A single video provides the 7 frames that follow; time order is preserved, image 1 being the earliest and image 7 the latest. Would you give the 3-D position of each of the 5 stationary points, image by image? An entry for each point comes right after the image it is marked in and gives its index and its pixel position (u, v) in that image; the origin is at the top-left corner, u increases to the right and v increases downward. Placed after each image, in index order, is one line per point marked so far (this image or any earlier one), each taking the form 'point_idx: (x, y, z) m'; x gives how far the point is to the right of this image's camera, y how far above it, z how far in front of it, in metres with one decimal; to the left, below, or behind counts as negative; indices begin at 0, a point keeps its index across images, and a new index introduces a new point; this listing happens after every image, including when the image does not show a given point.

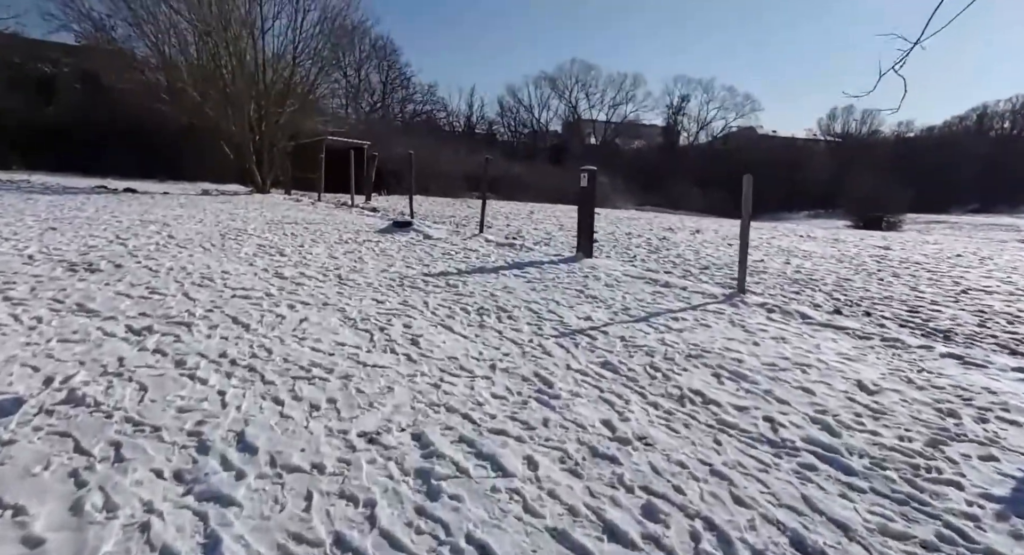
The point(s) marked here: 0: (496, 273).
0: (-0.2, +0.1, +6.6) m
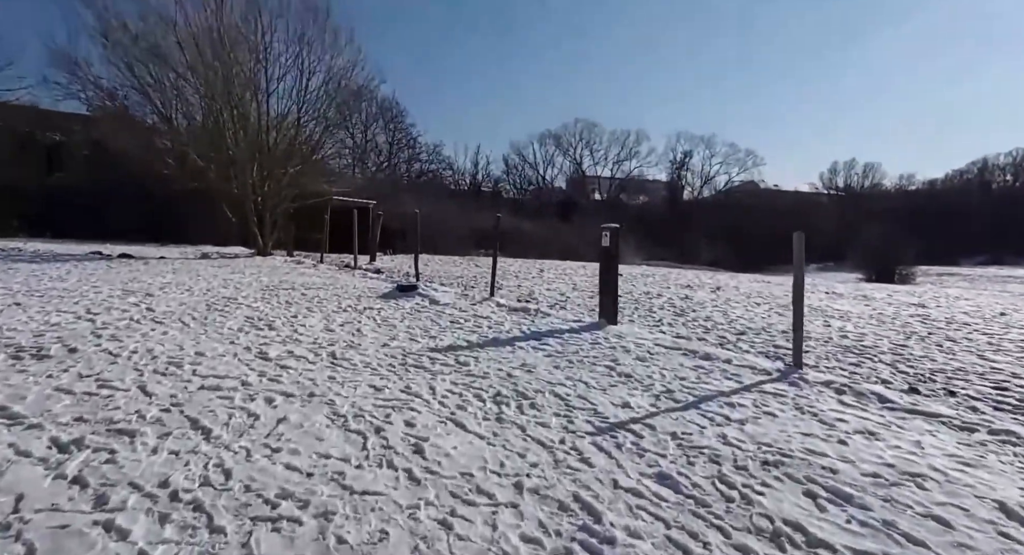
0: (0.0, -0.7, +5.8) m
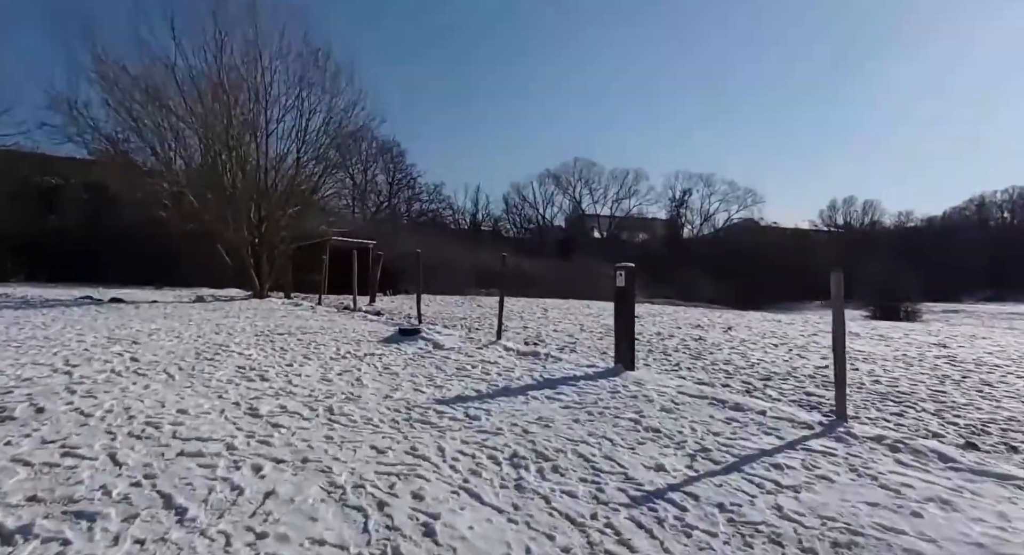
0: (+0.1, -1.1, +5.3) m
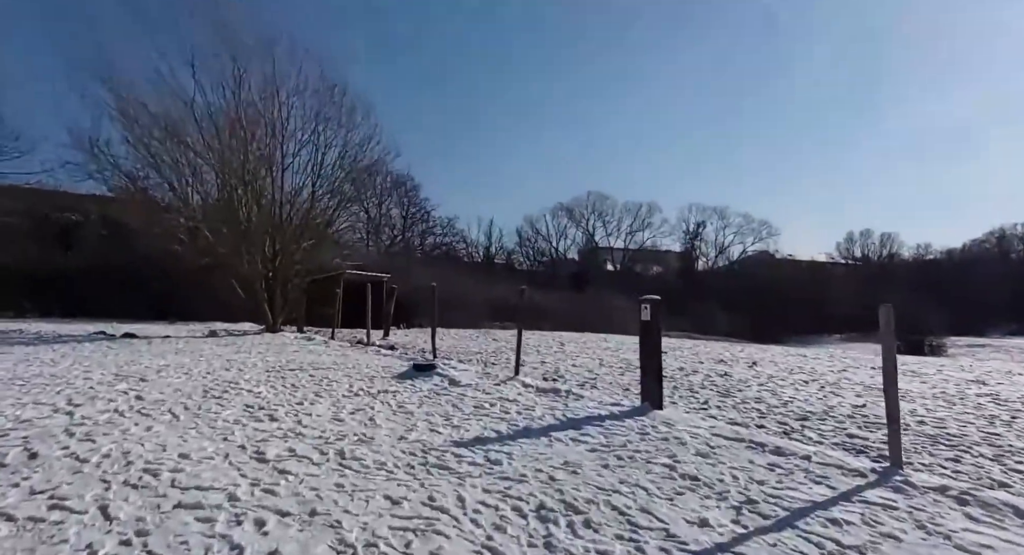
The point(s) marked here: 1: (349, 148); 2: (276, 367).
0: (+0.3, -1.4, +5.0) m
1: (-4.6, +3.7, +16.0) m
2: (-3.6, -1.4, +8.6) m
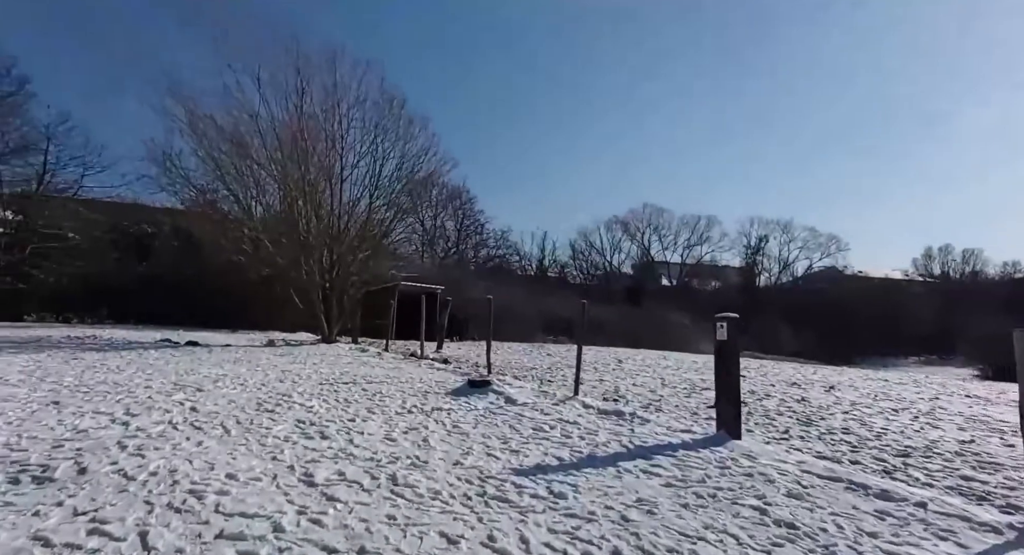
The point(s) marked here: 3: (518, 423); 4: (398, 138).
0: (+0.8, -1.5, +4.5) m
1: (-3.0, +3.3, +16.1) m
2: (-2.7, -1.5, +8.5) m
3: (+0.1, -1.6, +6.1) m
4: (-3.2, +3.9, +15.8) m
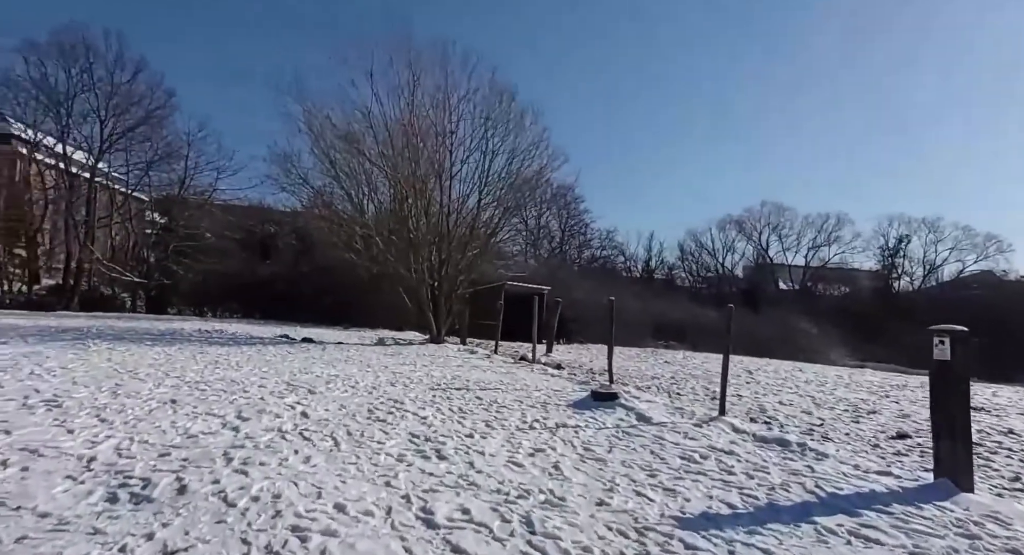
0: (+1.8, -1.5, +3.4) m
1: (+0.1, +3.4, +15.5) m
2: (-1.0, -1.5, +7.9) m
3: (+1.4, -1.6, +5.1) m
4: (-0.1, +3.9, +15.2) m
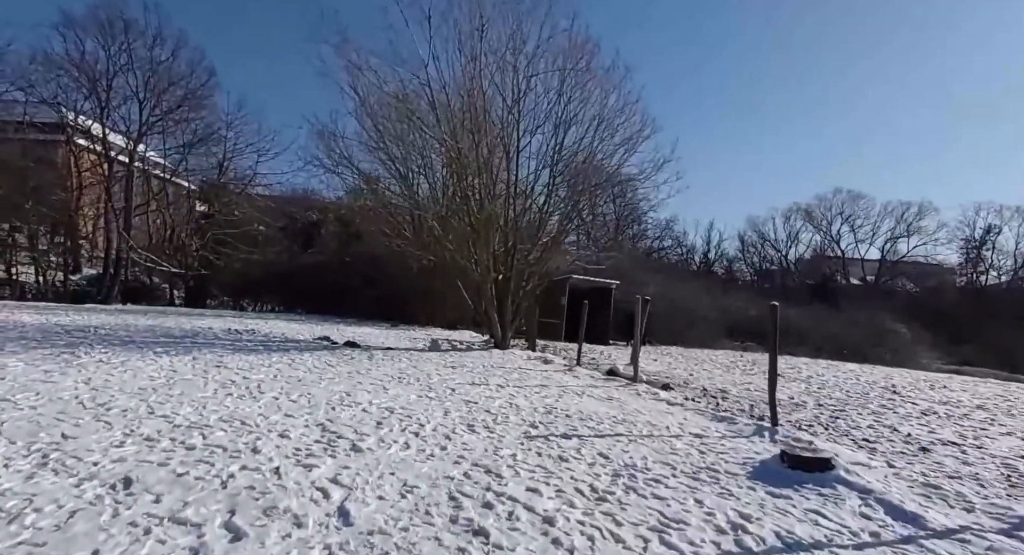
0: (+2.8, -1.6, +0.8) m
1: (+1.9, +3.5, +12.9) m
2: (+0.3, -1.4, +5.5) m
3: (+2.4, -1.6, +2.5) m
4: (+1.7, +4.0, +12.6) m
